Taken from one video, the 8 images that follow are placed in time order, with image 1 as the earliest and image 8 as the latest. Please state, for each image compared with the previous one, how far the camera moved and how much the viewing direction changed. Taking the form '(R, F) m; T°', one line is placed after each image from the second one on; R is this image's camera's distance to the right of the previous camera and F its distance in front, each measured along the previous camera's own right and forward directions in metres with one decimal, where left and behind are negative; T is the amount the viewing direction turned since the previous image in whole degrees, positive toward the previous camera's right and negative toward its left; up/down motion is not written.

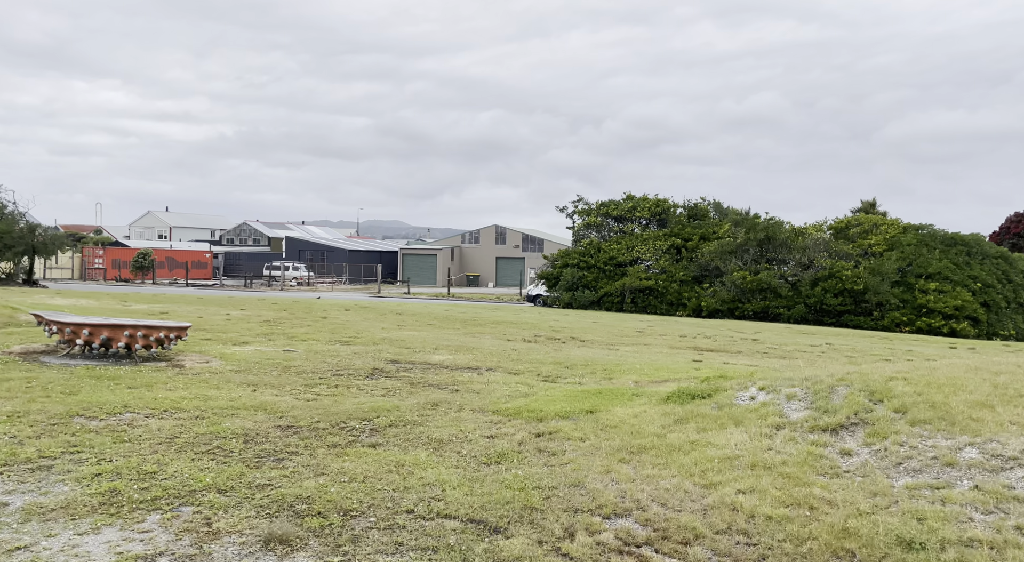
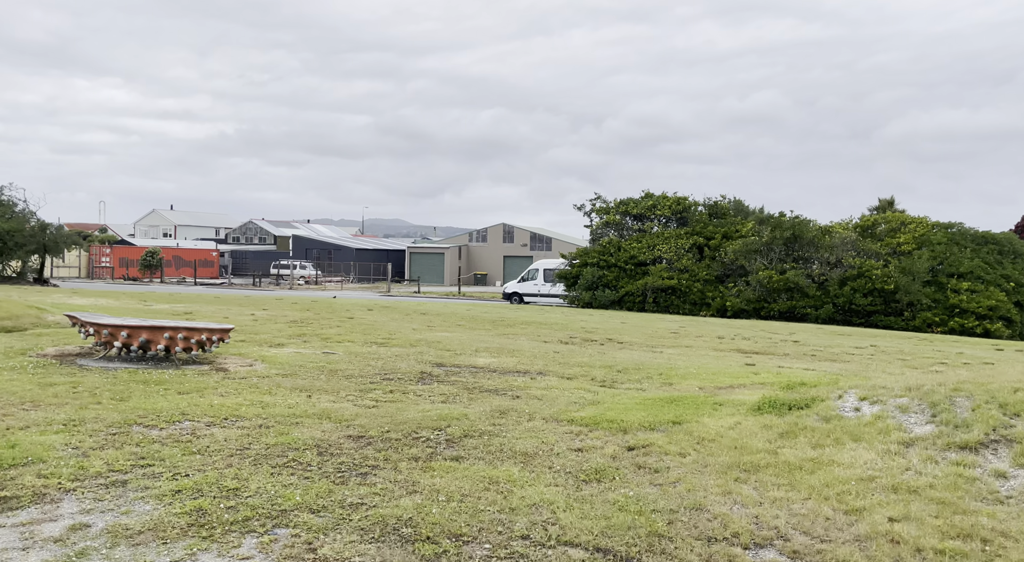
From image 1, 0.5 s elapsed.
(-0.5, +0.3) m; -1°
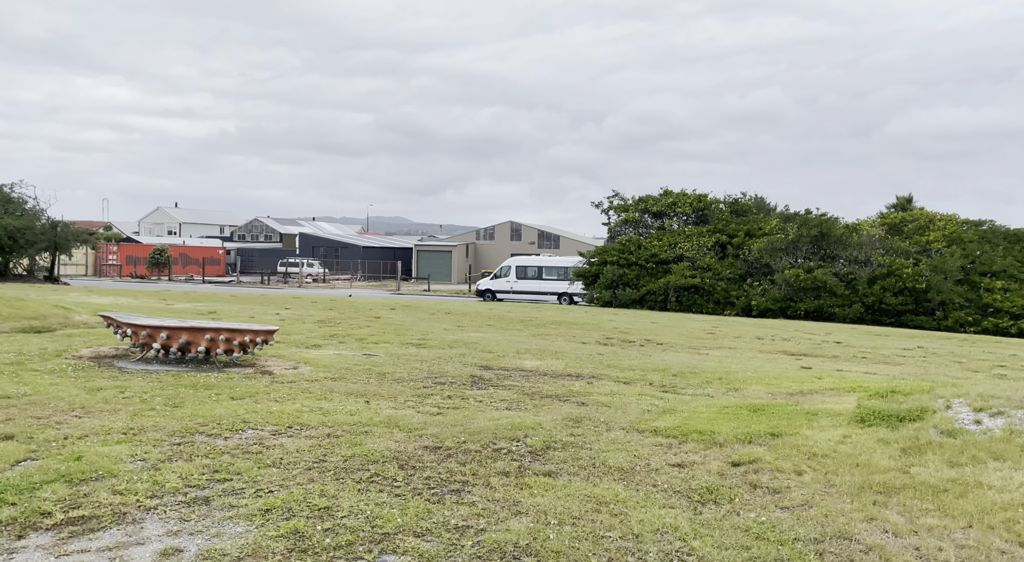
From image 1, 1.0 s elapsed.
(-0.5, +0.3) m; -1°
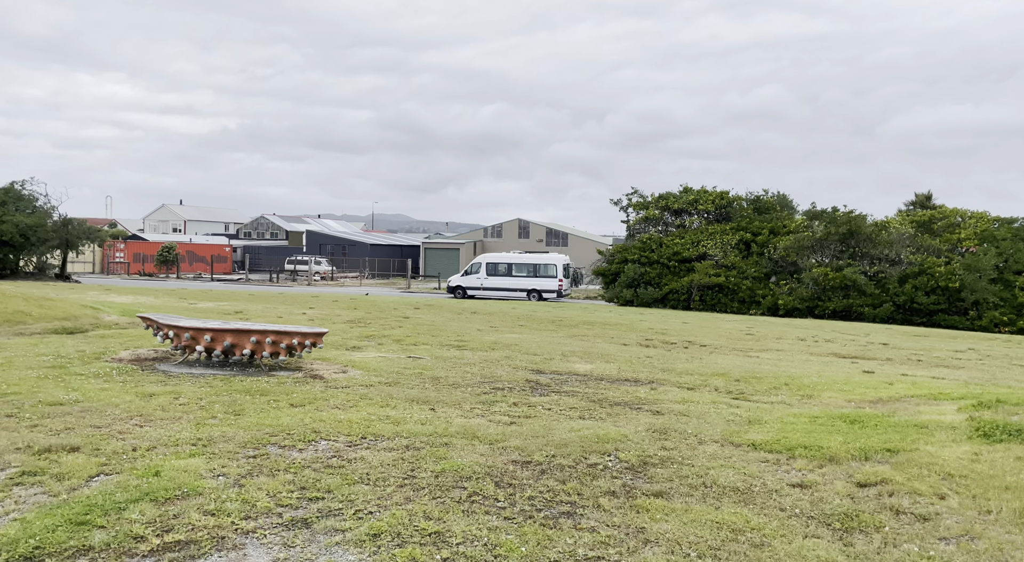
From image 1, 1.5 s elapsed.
(-0.6, +0.3) m; -1°
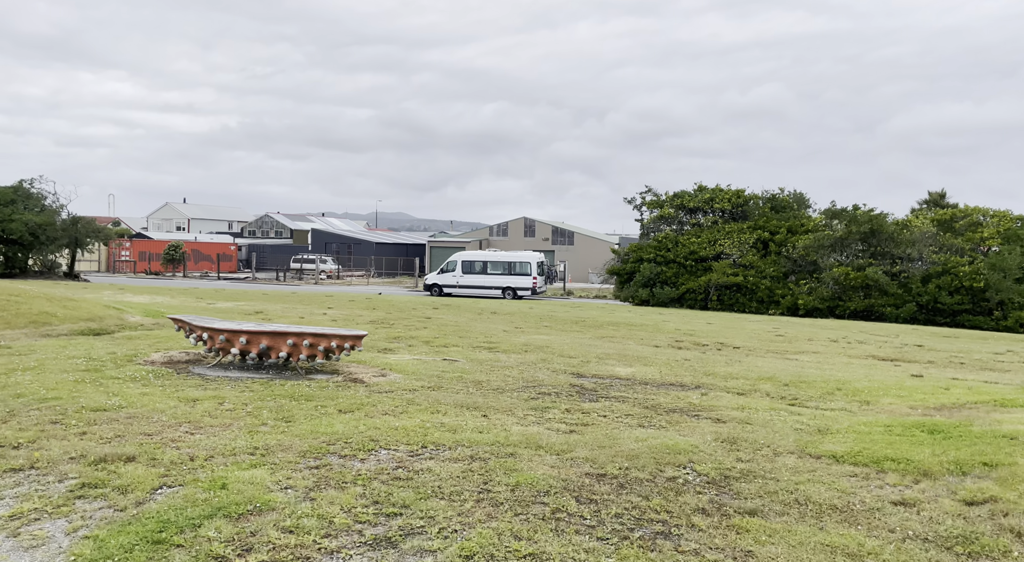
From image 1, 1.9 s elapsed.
(-0.4, +0.2) m; -1°
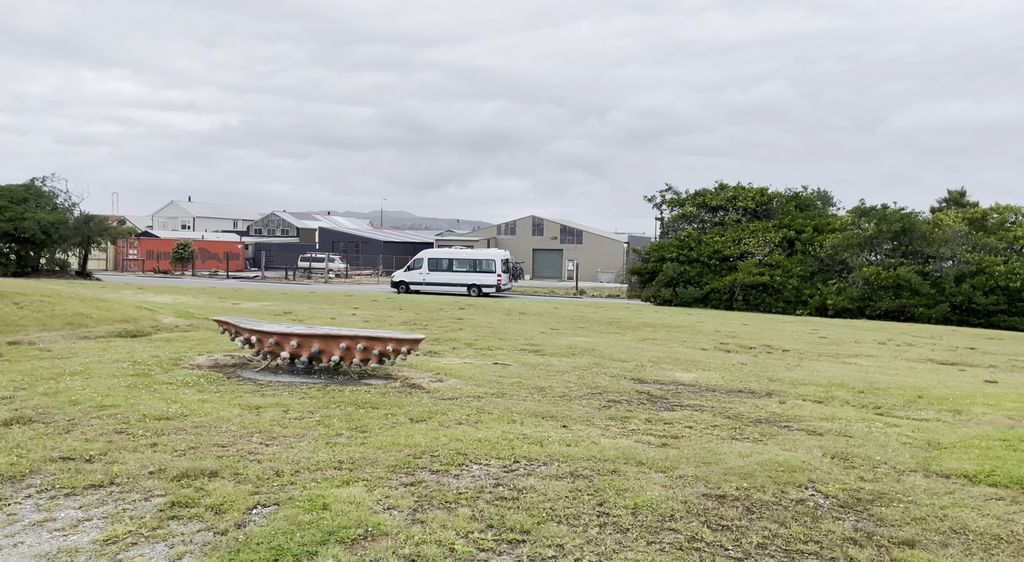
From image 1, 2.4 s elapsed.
(-0.6, +0.4) m; -1°
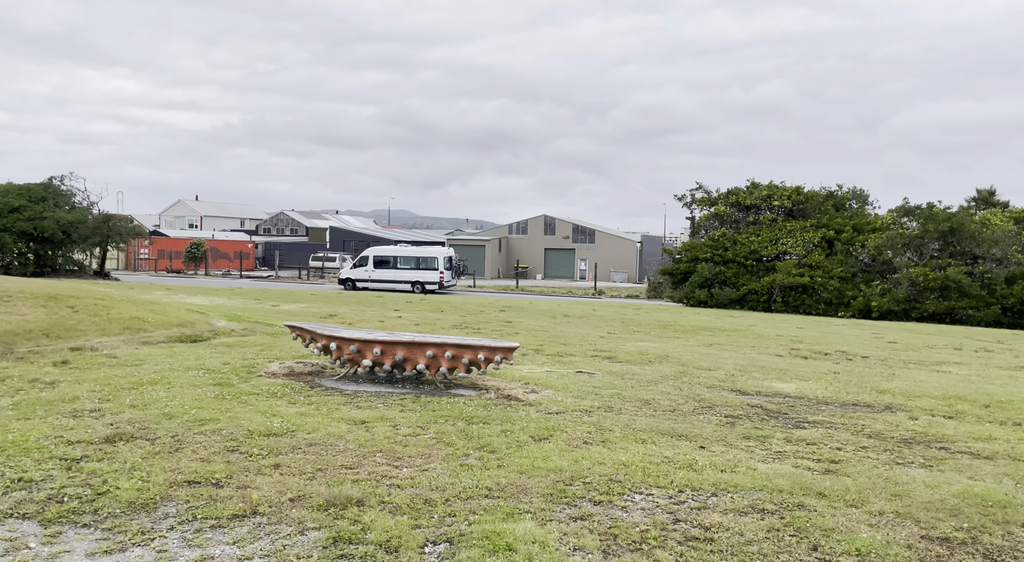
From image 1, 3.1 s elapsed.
(-1.0, +0.5) m; -1°
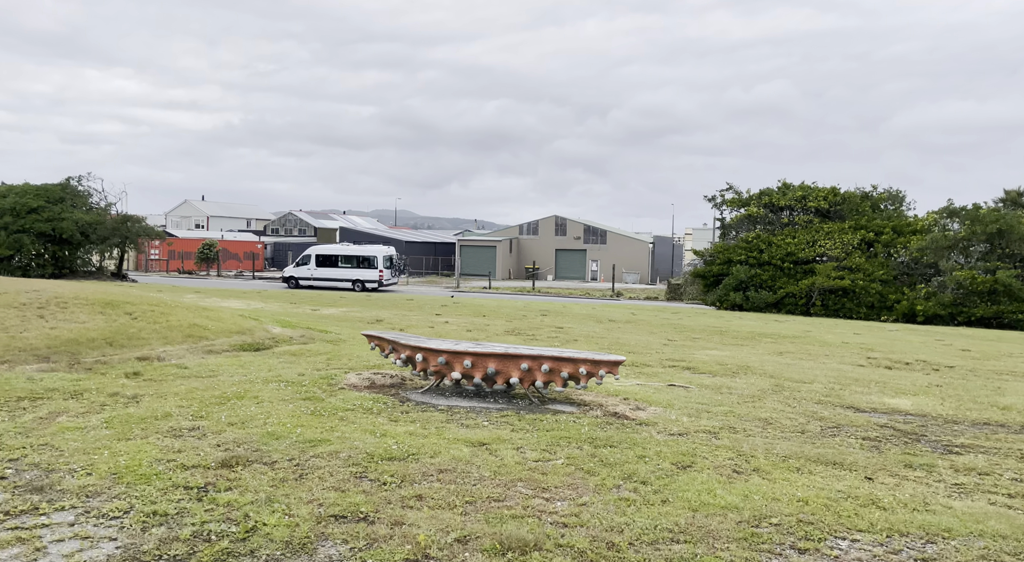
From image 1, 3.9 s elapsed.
(-1.1, +0.5) m; -1°
